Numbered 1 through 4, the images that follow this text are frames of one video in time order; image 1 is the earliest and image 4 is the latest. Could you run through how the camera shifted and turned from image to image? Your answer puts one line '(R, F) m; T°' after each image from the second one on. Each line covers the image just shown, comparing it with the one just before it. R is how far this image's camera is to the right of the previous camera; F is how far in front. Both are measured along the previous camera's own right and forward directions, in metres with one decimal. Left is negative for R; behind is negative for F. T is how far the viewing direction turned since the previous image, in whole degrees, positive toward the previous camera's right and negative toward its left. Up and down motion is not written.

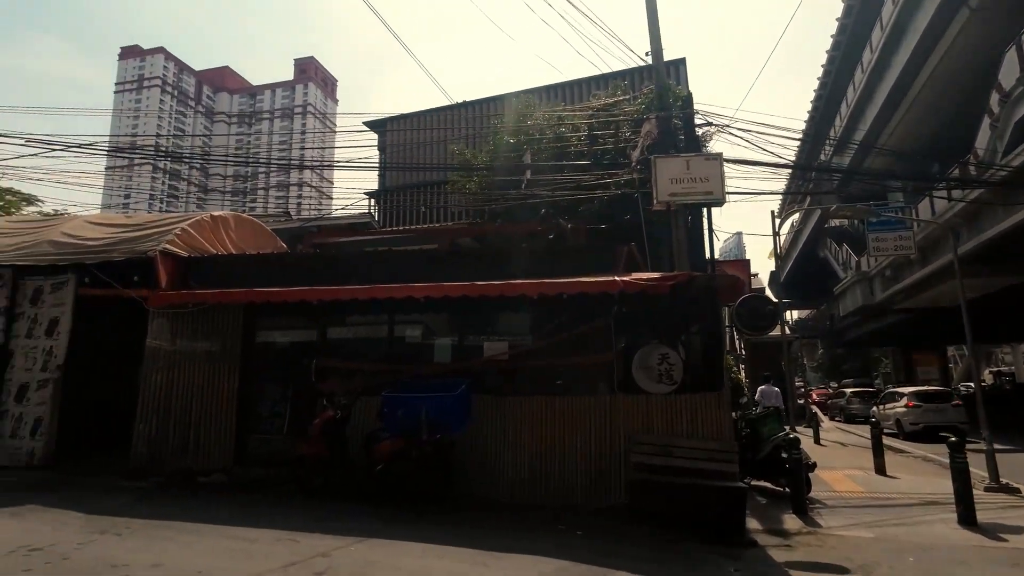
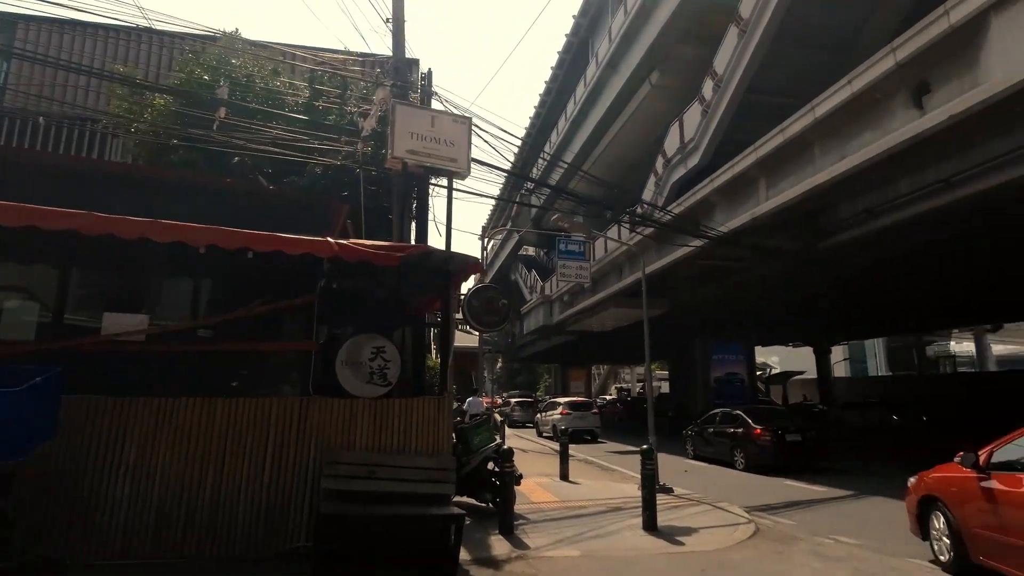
(+0.2, +1.6) m; +30°
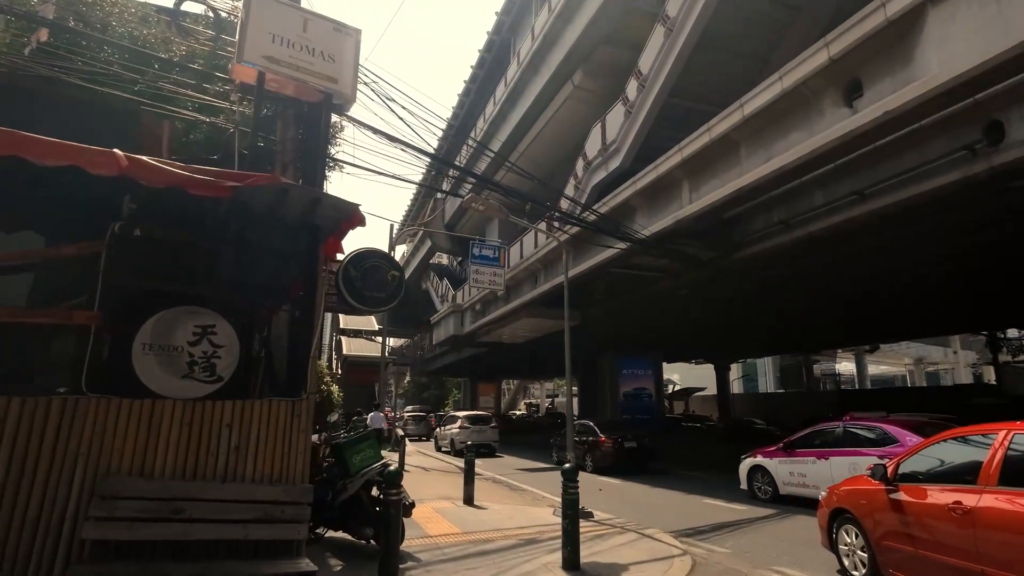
(+0.2, +1.4) m; +9°
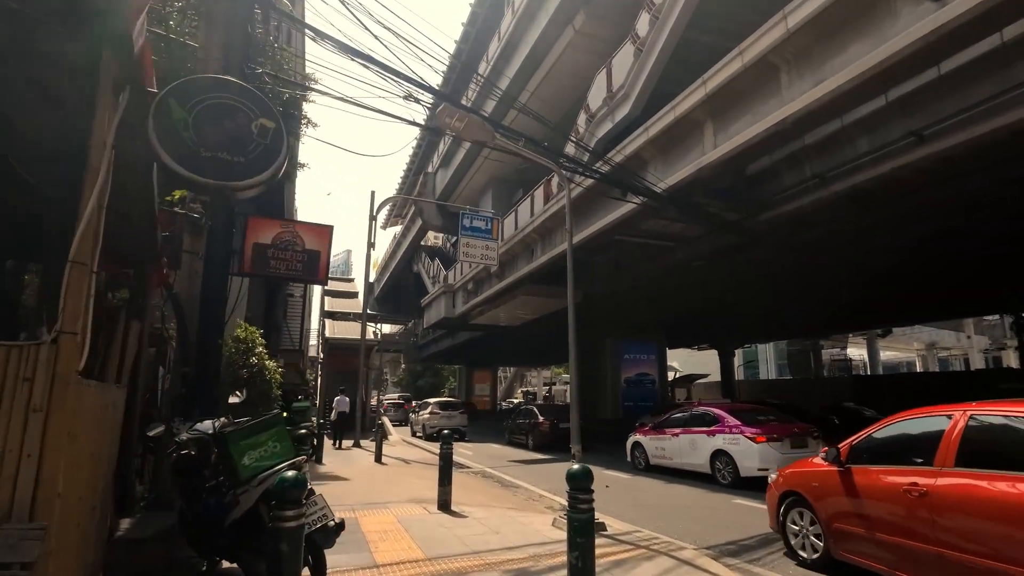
(+0.1, +2.0) m; 0°
